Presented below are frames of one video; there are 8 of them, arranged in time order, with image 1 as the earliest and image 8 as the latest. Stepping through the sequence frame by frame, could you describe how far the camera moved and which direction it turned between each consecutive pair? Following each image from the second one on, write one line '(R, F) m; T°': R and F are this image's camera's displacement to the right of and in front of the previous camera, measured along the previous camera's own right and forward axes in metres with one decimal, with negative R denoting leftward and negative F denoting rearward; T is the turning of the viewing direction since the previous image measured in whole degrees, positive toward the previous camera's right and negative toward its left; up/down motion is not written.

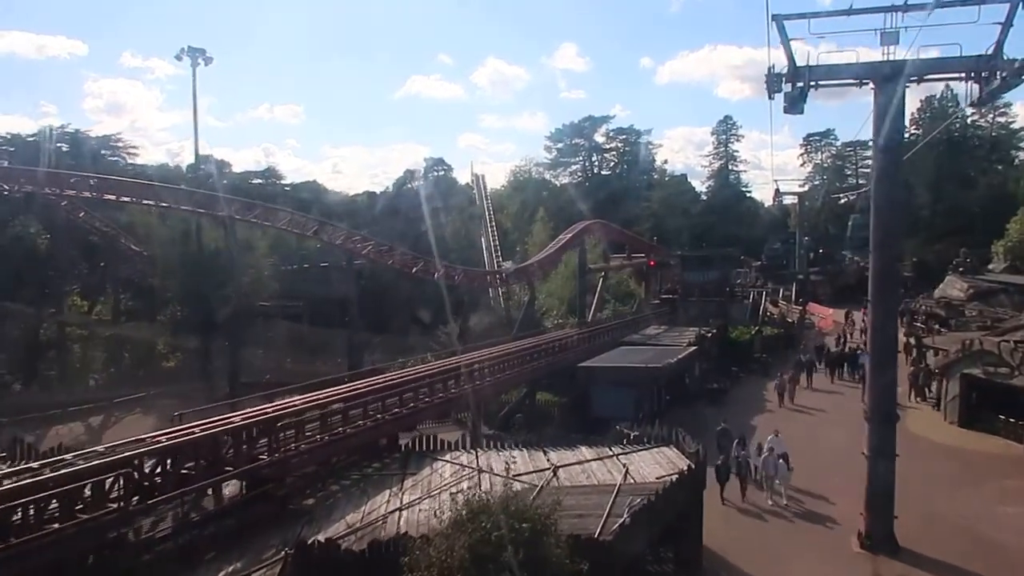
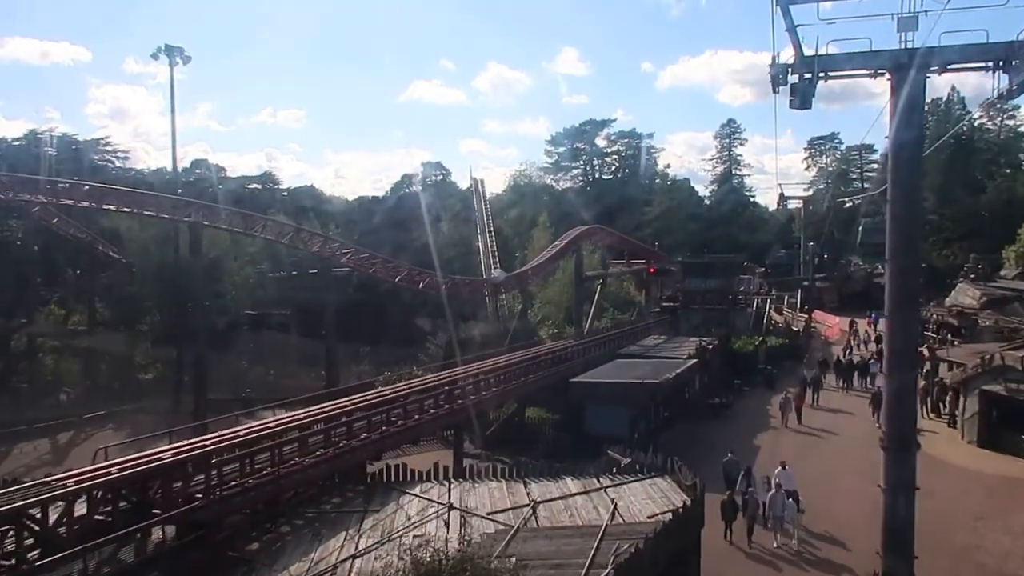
(+0.4, +1.5) m; 0°
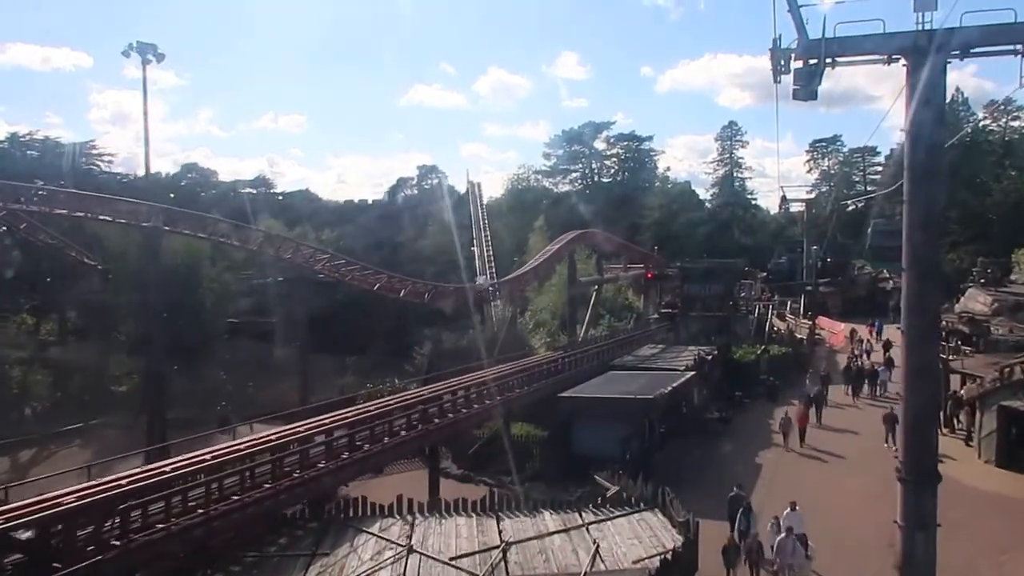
(+0.5, +1.5) m; 0°
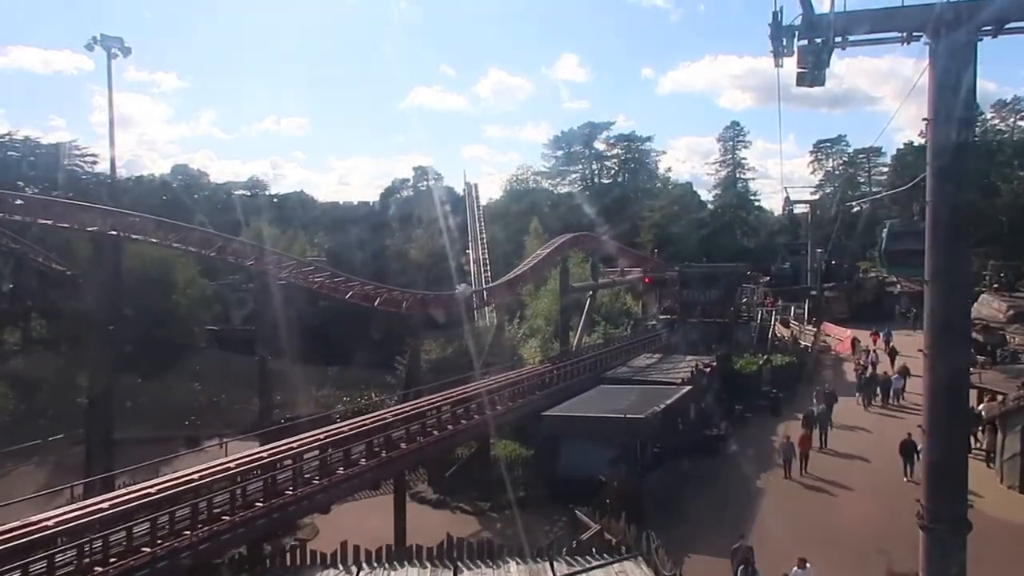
(+0.6, +1.7) m; 0°
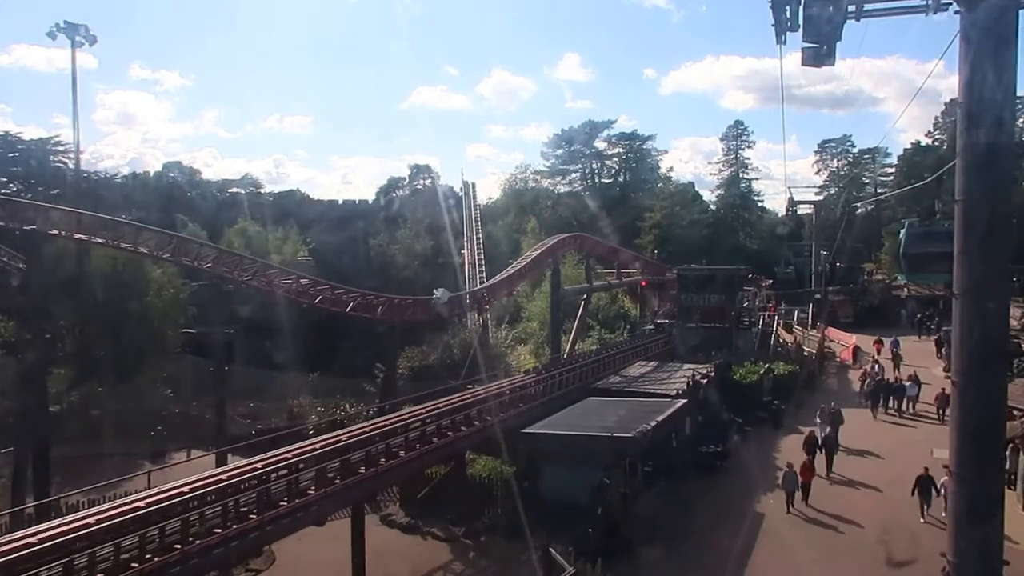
(+0.5, +1.6) m; 0°
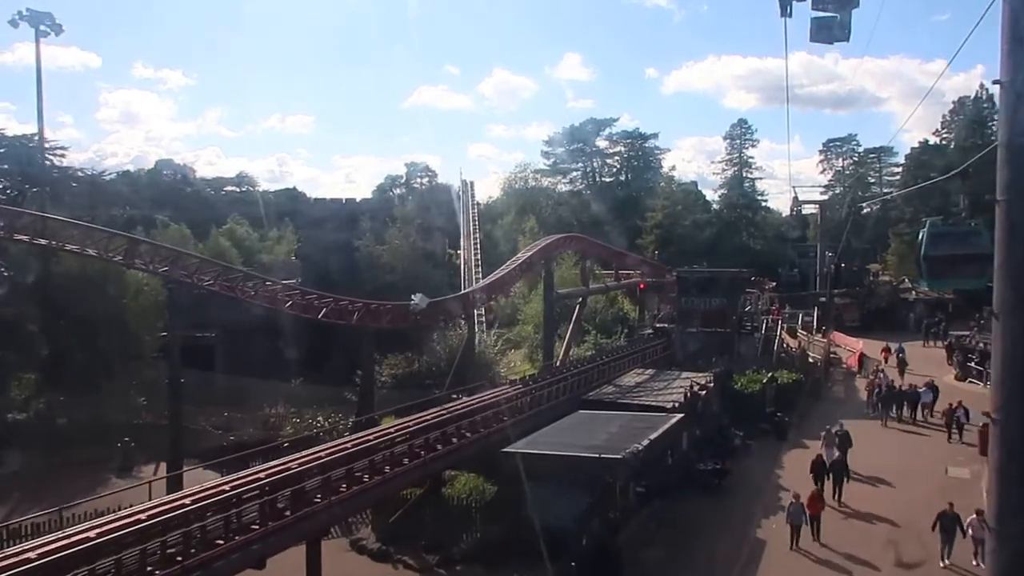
(+0.5, +1.5) m; 0°
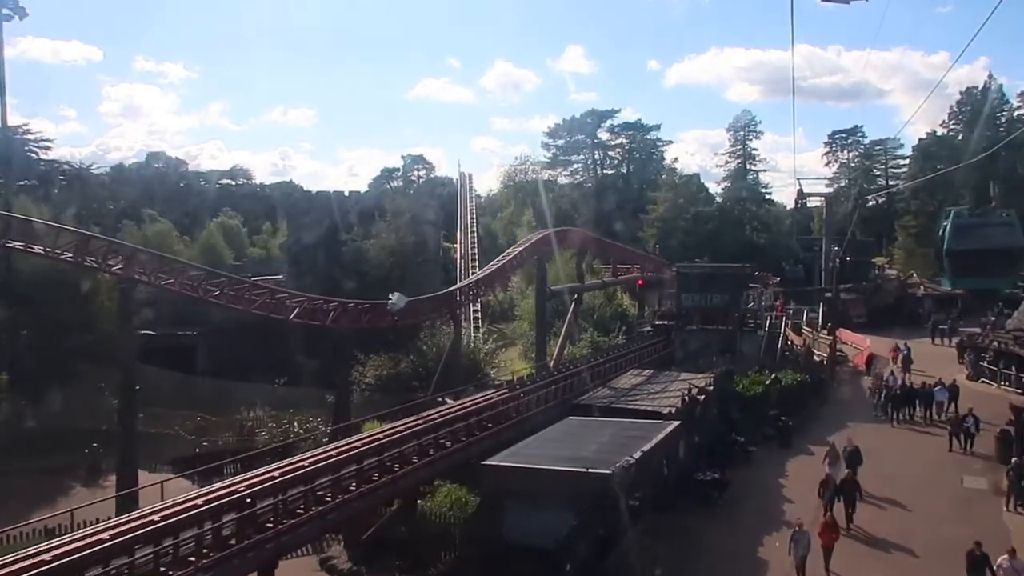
(+0.4, +1.3) m; 0°
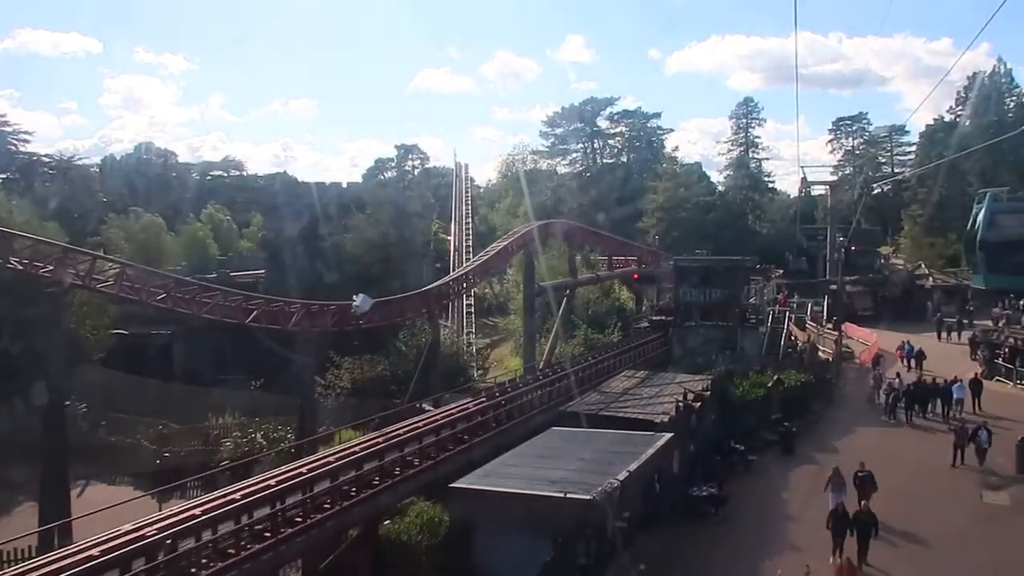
(+0.5, +1.6) m; 0°
